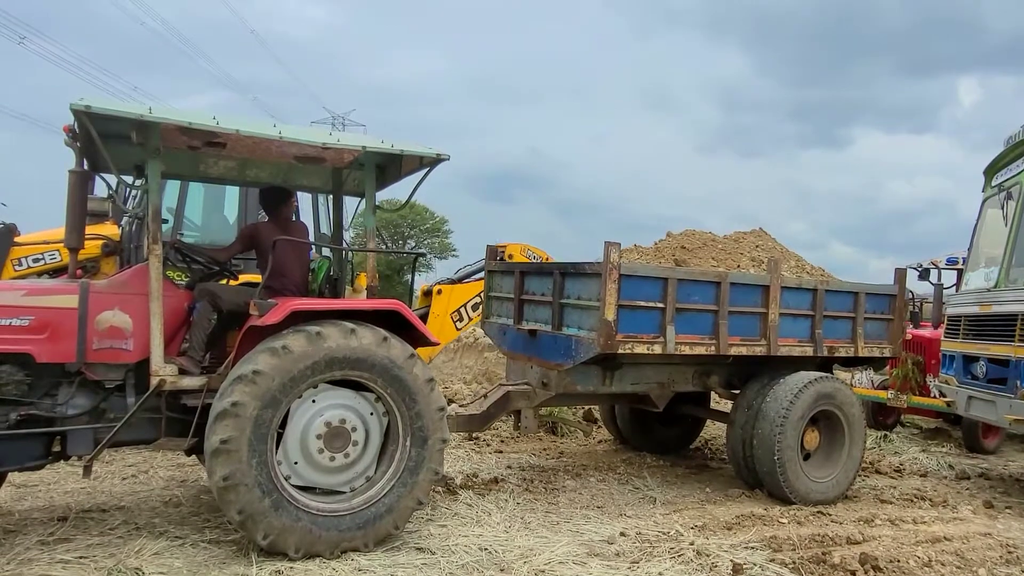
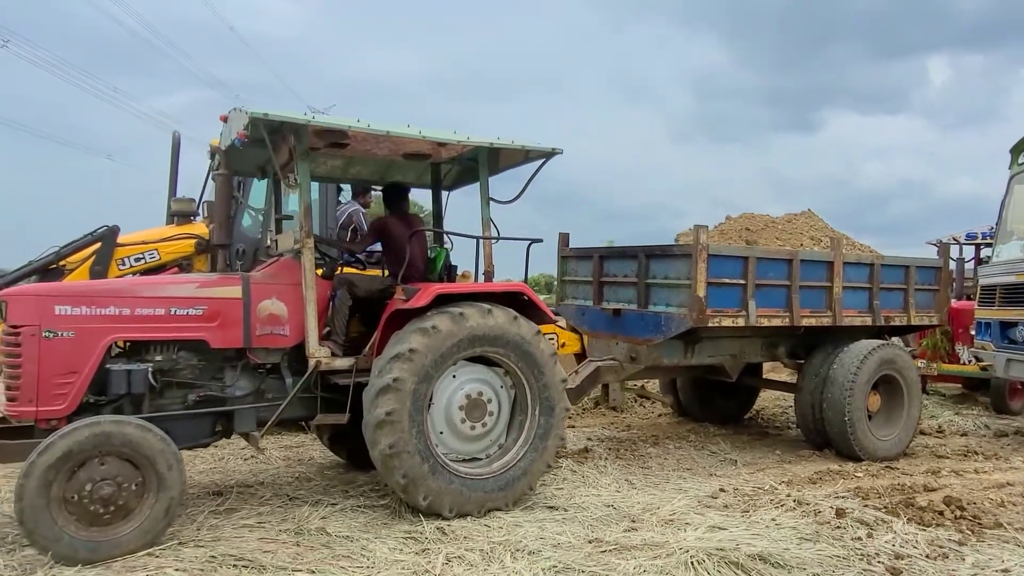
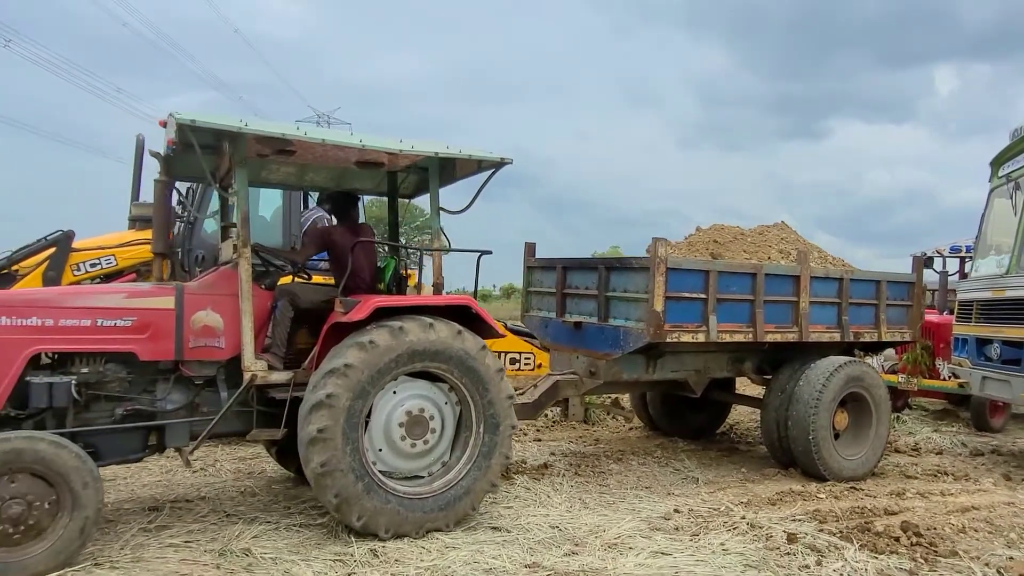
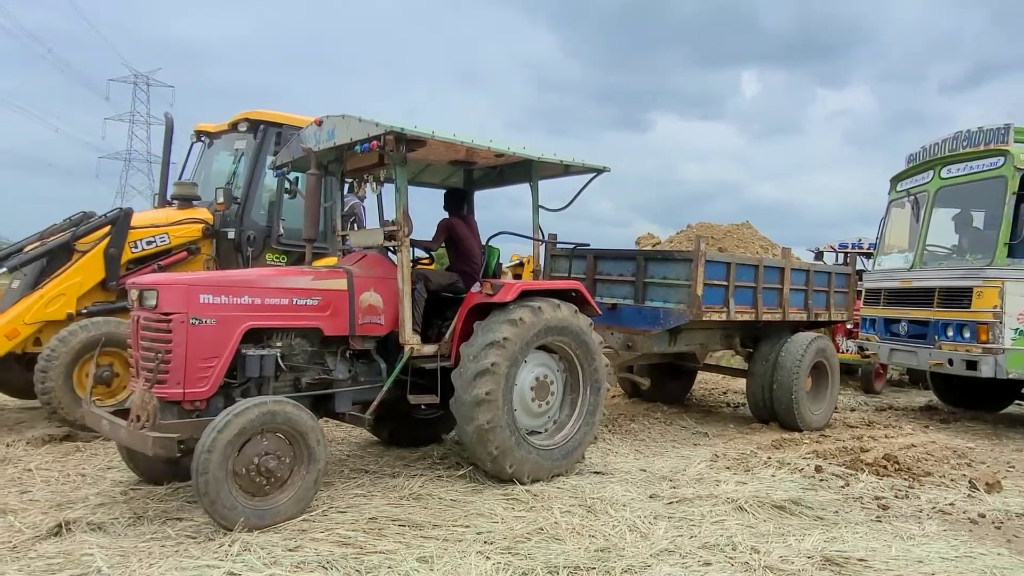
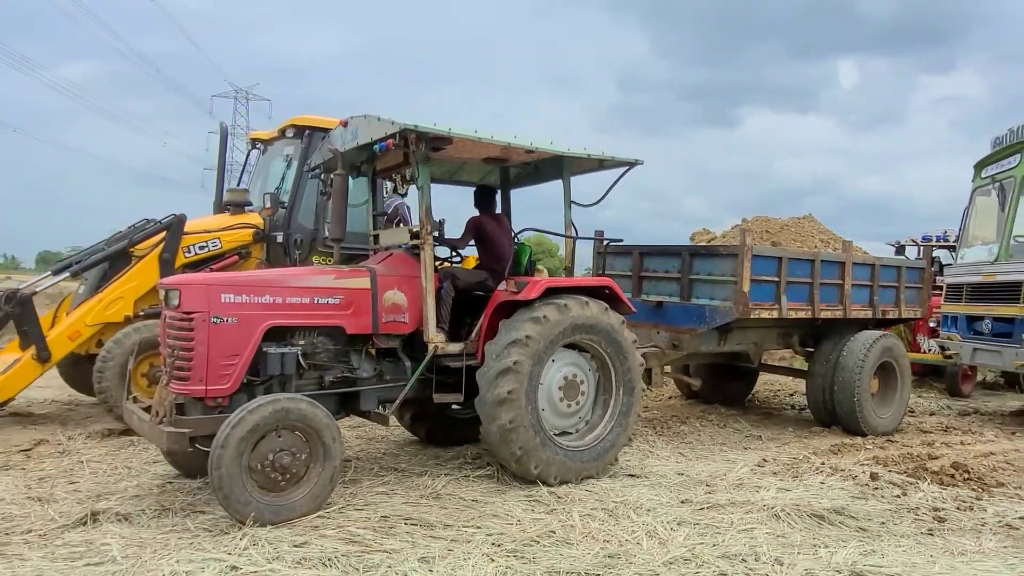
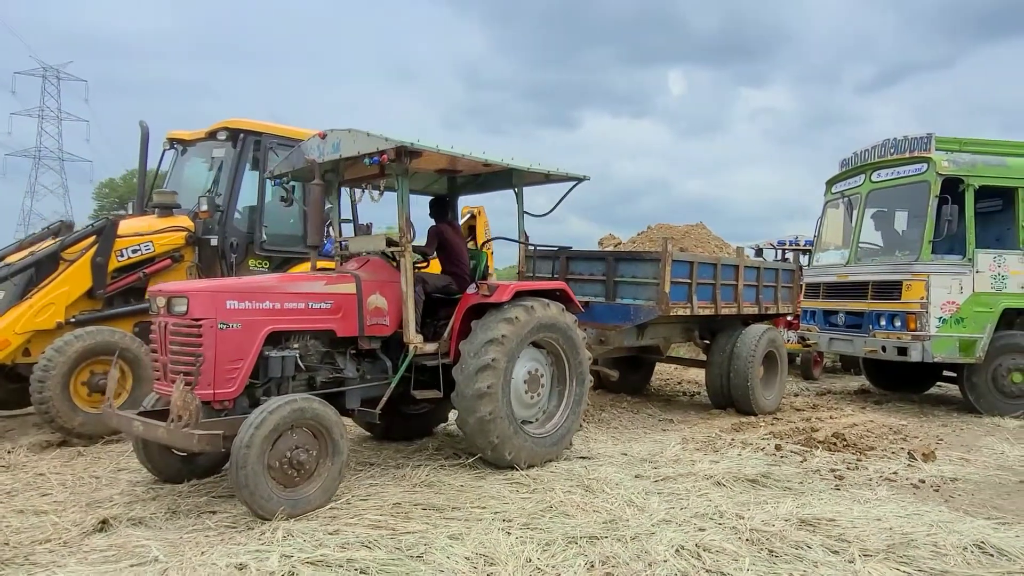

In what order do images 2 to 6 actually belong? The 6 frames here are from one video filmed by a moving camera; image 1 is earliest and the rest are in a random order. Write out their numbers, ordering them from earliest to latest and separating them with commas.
3, 2, 5, 4, 6
